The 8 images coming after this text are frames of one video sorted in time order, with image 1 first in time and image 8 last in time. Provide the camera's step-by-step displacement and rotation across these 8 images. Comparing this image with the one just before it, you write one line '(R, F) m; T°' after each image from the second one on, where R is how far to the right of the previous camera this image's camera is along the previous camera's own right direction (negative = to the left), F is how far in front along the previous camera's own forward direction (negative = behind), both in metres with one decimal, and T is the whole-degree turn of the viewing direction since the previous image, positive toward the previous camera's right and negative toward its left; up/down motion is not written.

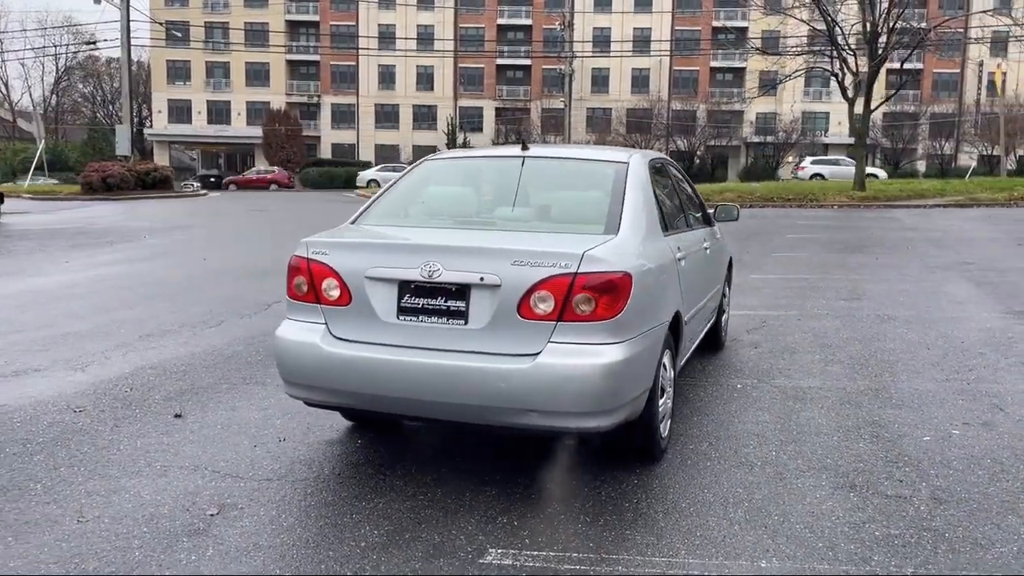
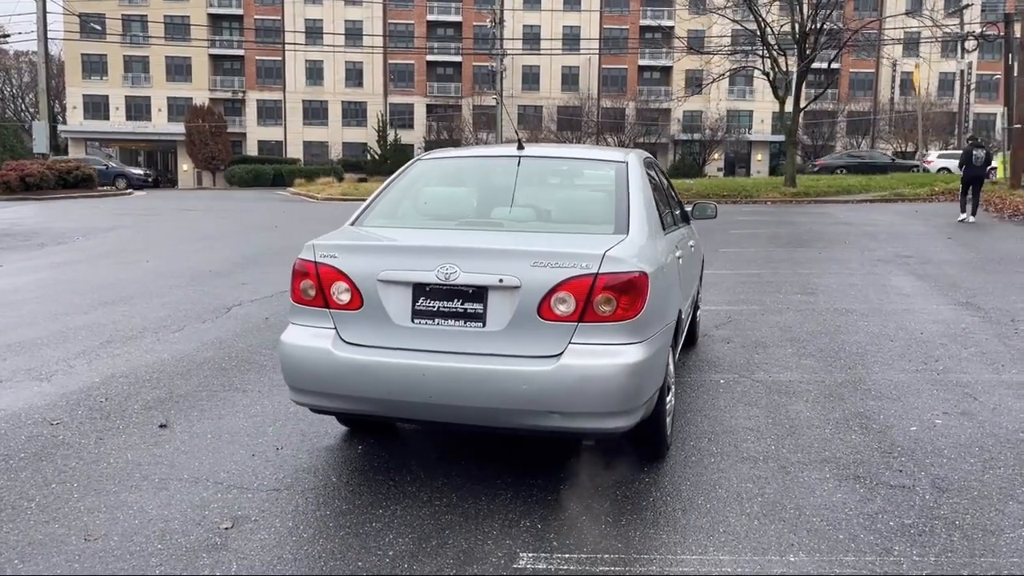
(-0.4, 0.0) m; +5°
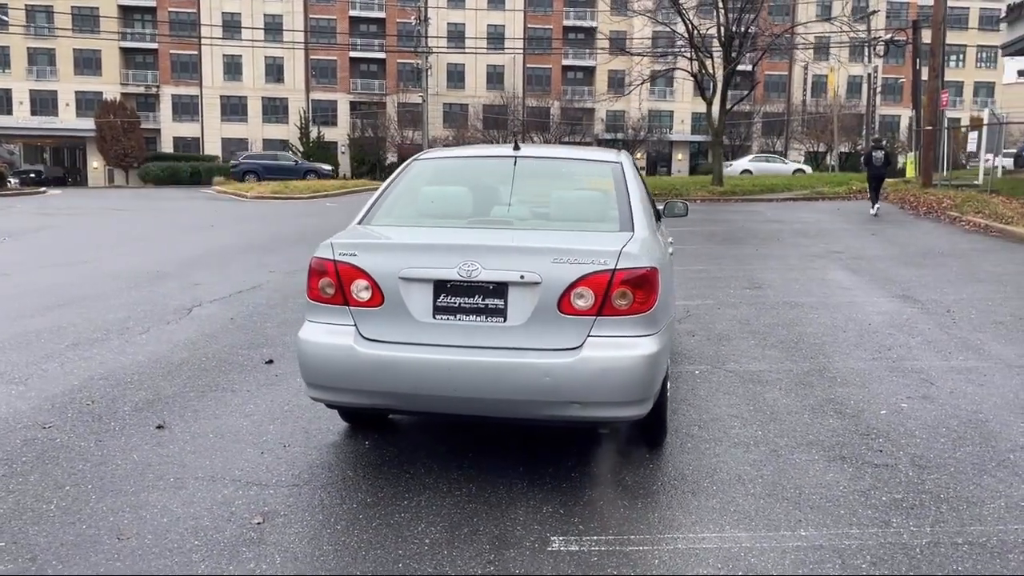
(-0.4, -0.1) m; +5°
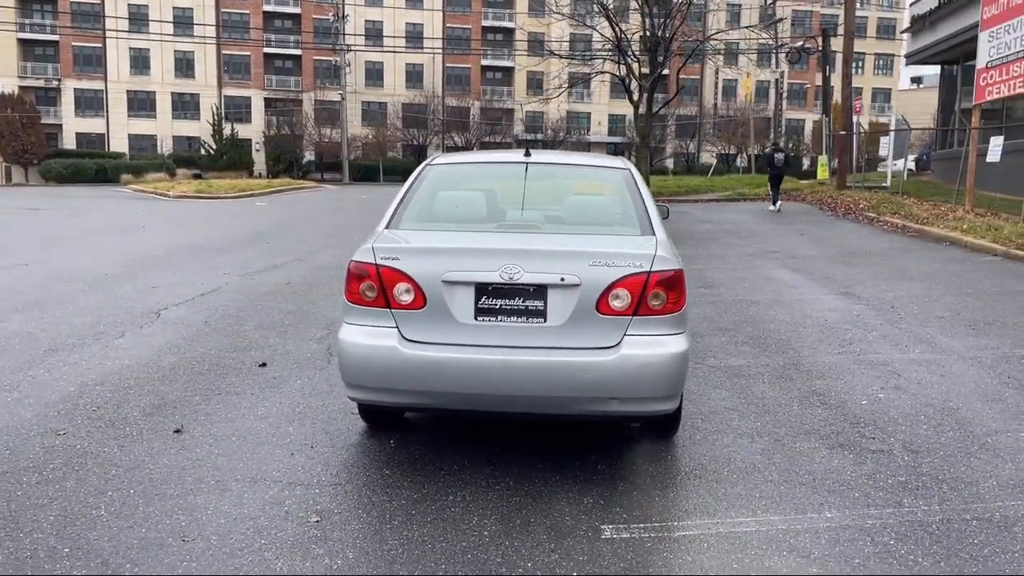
(-0.6, -0.1) m; +6°
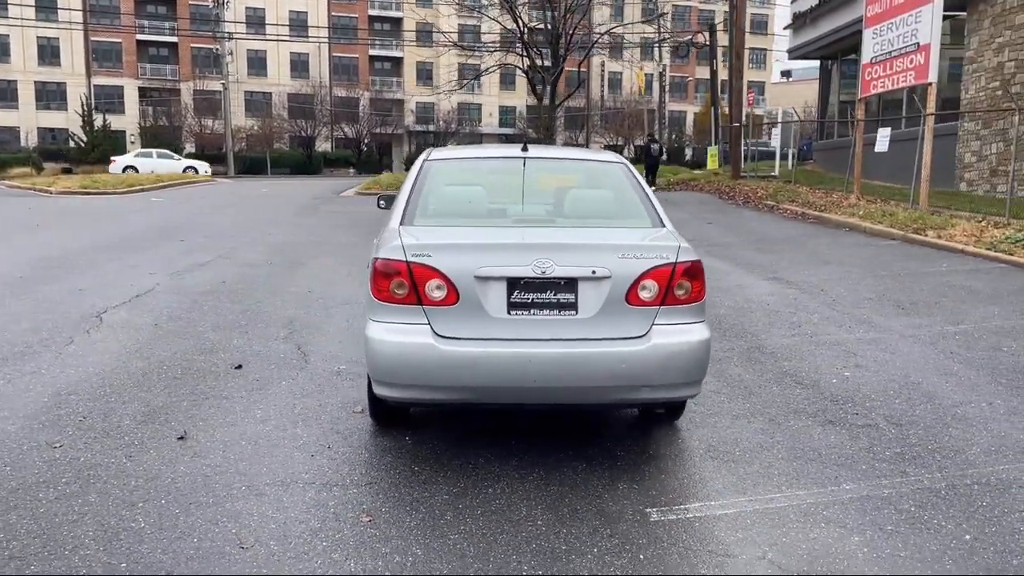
(-0.7, 0.0) m; +8°
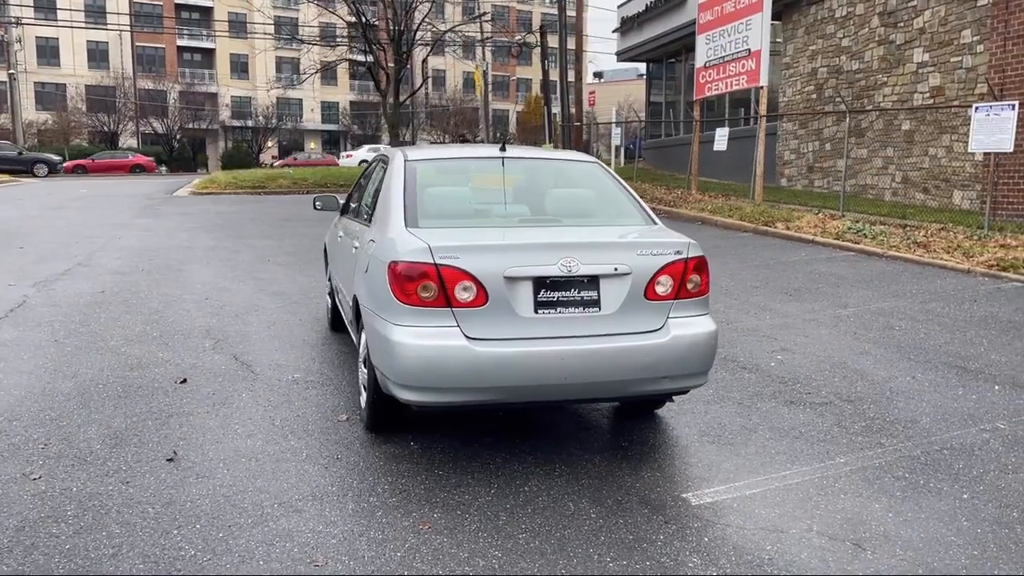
(-0.9, +0.1) m; +12°
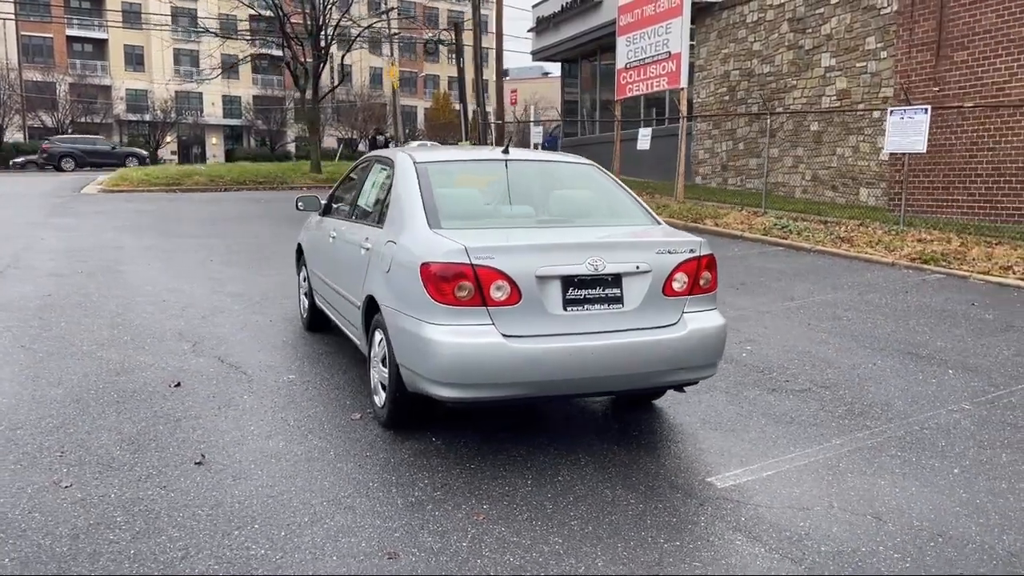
(-0.6, -0.1) m; +6°
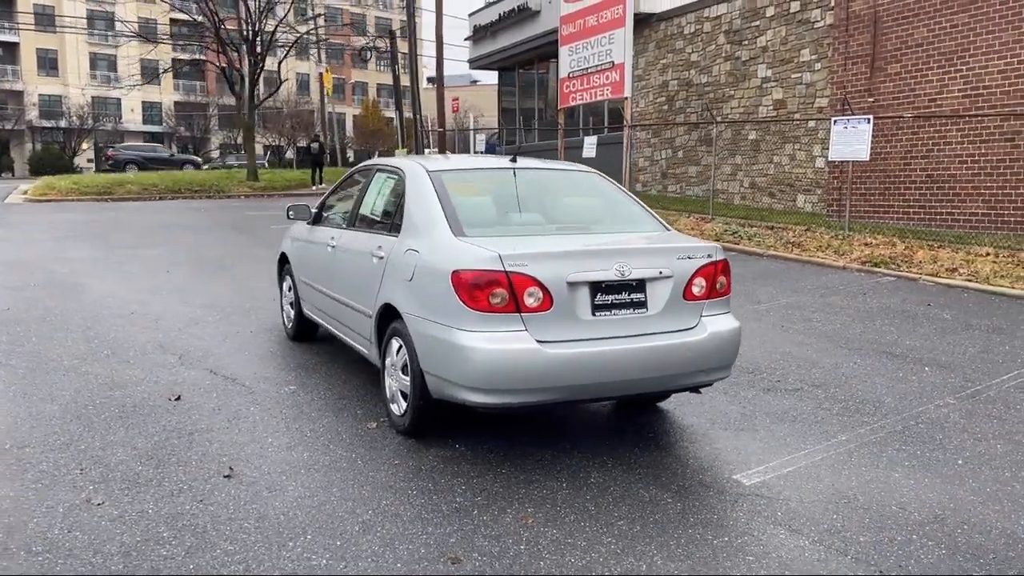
(-0.5, 0.0) m; +5°
